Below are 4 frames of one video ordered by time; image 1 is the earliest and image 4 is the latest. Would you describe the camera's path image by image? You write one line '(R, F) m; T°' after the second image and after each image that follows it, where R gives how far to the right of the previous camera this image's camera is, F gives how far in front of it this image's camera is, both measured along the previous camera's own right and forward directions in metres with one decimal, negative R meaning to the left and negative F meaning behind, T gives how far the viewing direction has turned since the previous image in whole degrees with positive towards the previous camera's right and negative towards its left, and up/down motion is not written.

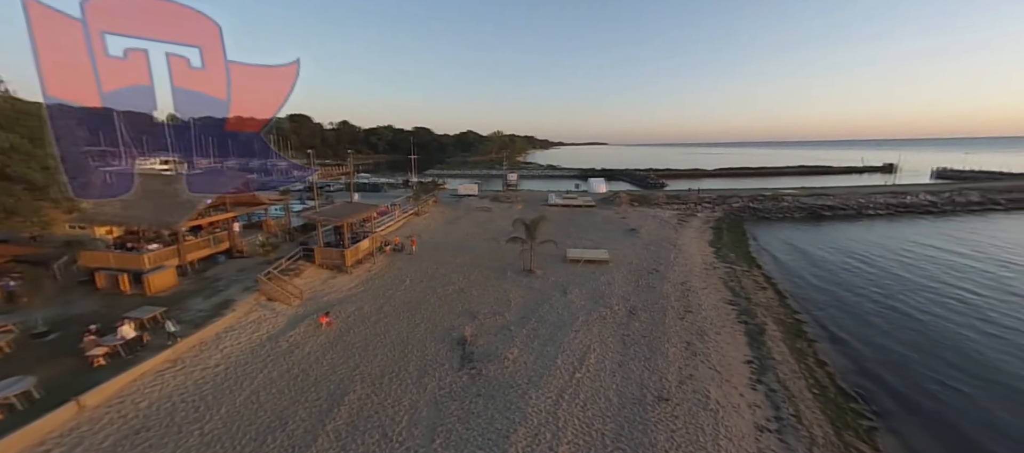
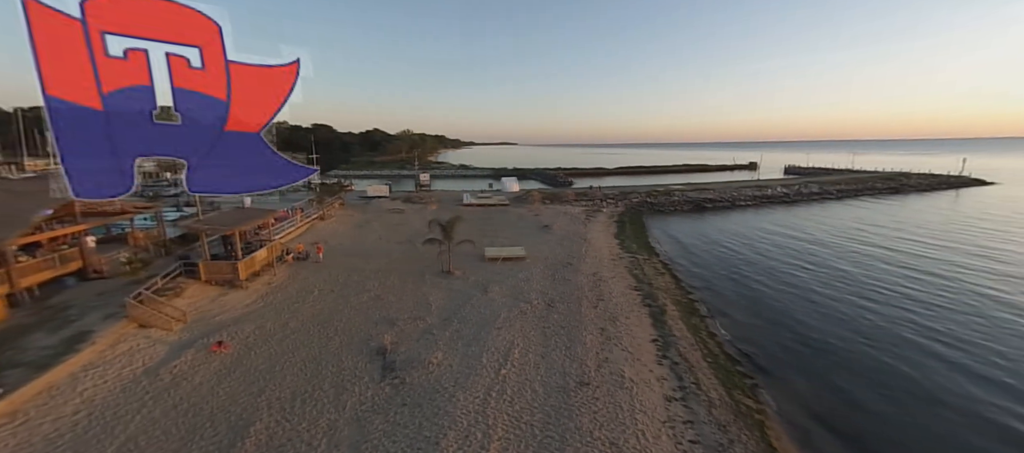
(-0.8, -0.1) m; +13°
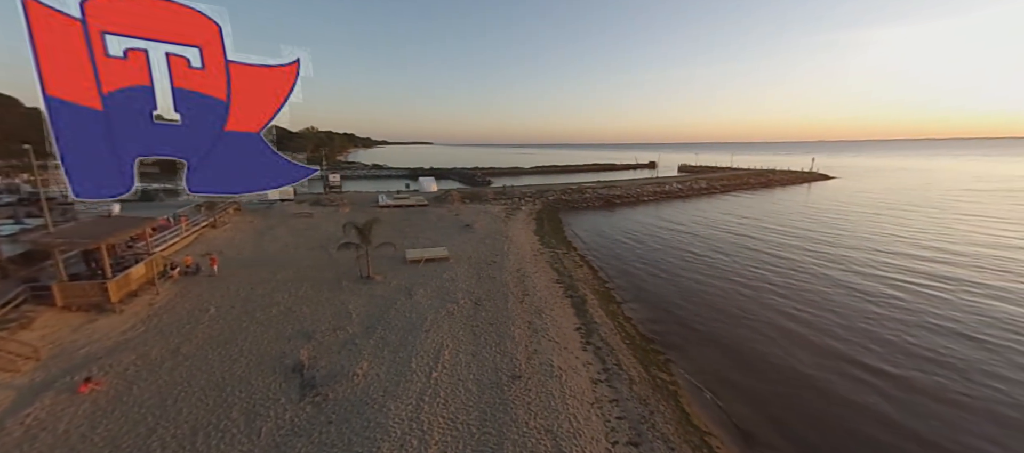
(-1.1, -0.9) m; +13°
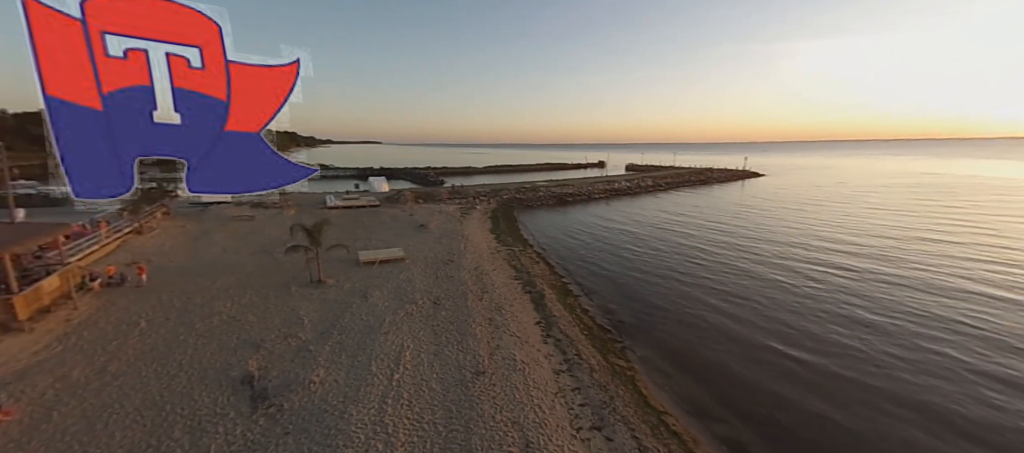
(-0.6, -0.5) m; +7°
